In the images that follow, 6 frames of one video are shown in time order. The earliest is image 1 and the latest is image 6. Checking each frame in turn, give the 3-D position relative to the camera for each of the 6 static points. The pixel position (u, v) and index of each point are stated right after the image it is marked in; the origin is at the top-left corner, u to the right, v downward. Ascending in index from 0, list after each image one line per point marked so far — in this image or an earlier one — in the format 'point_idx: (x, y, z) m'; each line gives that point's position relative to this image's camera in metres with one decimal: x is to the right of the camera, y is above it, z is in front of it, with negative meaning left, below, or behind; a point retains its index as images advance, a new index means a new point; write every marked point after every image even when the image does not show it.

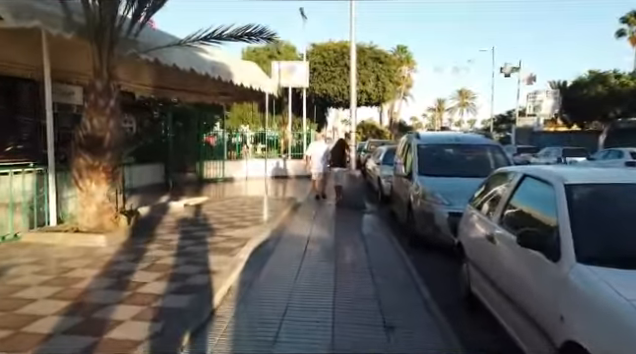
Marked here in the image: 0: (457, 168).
0: (+2.5, +0.2, +8.9) m
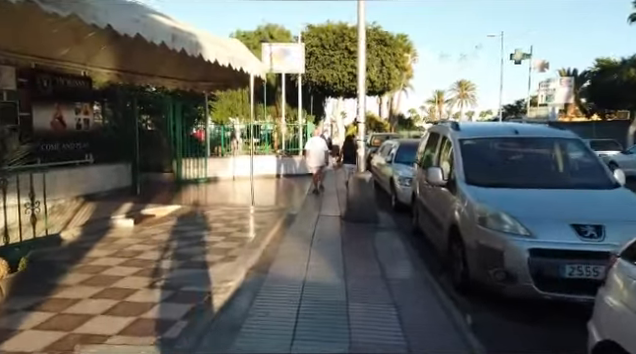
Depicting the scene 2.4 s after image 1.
0: (+2.5, +0.1, +6.1) m
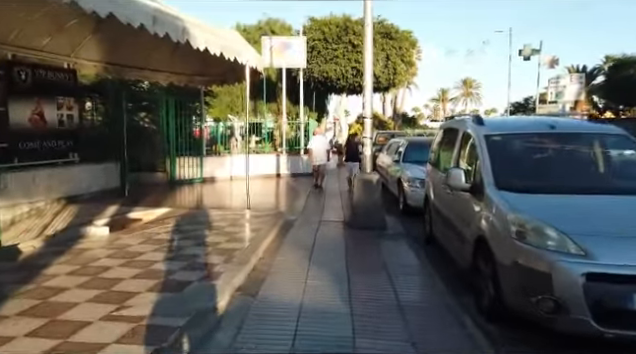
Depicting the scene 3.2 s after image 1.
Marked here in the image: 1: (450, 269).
0: (+2.5, 0.0, +5.1) m
1: (+1.7, -1.2, +6.3) m
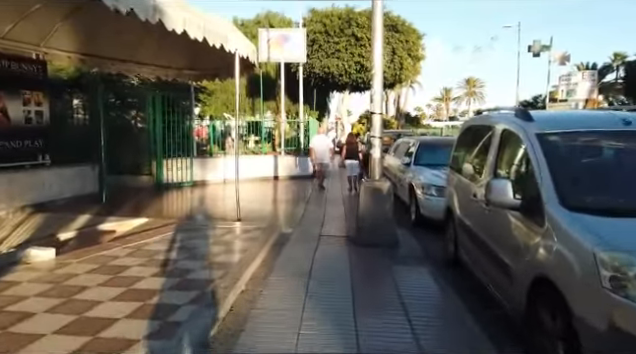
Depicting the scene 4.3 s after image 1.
0: (+2.5, -0.1, +3.8) m
1: (+1.7, -1.3, +5.0) m
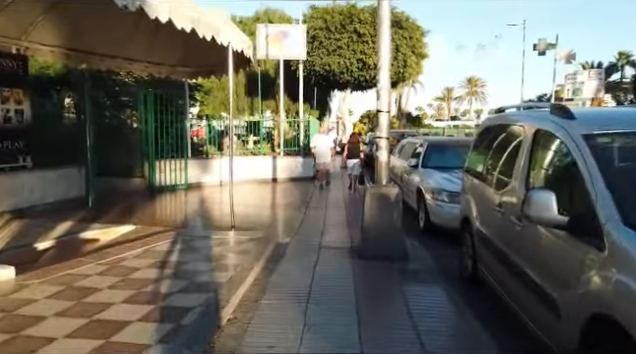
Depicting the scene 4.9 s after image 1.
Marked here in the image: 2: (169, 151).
0: (+2.5, -0.2, +3.0) m
1: (+1.7, -1.4, +4.2) m
2: (-4.5, +0.8, +14.6) m
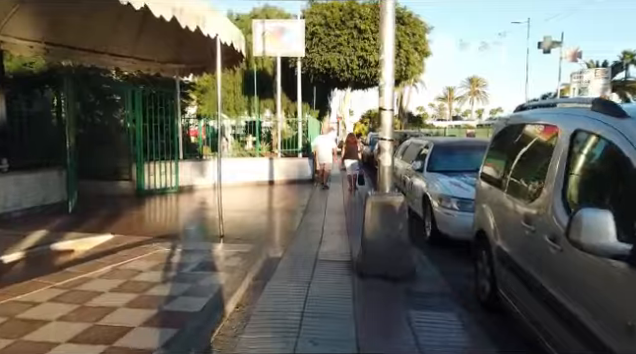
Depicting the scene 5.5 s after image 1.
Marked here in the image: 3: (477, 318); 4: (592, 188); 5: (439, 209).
0: (+2.4, -0.2, +2.3) m
1: (+1.7, -1.5, +3.5) m
2: (-4.5, +0.7, +13.9) m
3: (+1.6, -1.4, +4.8) m
4: (+1.8, 0.0, +3.3) m
5: (+1.8, -0.5, +7.0) m
